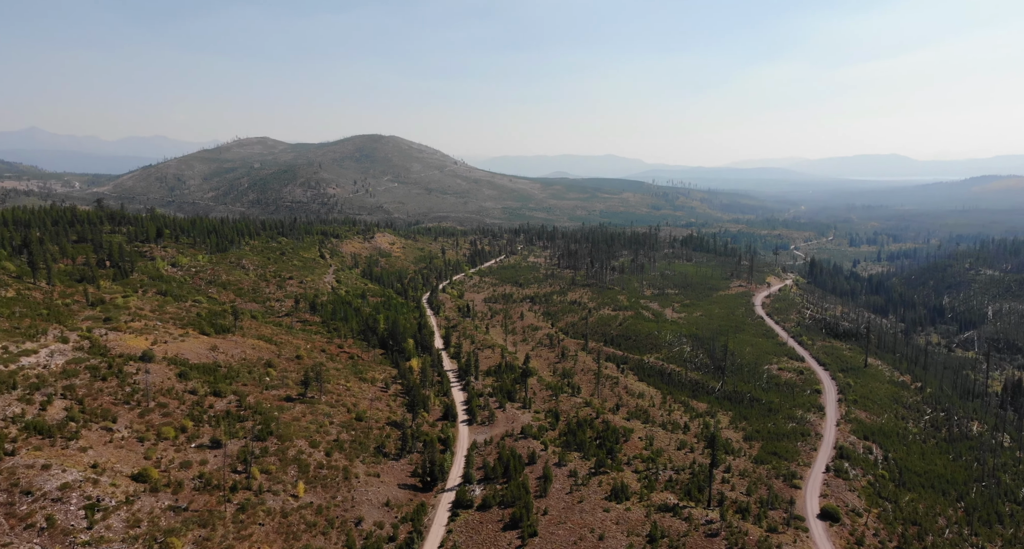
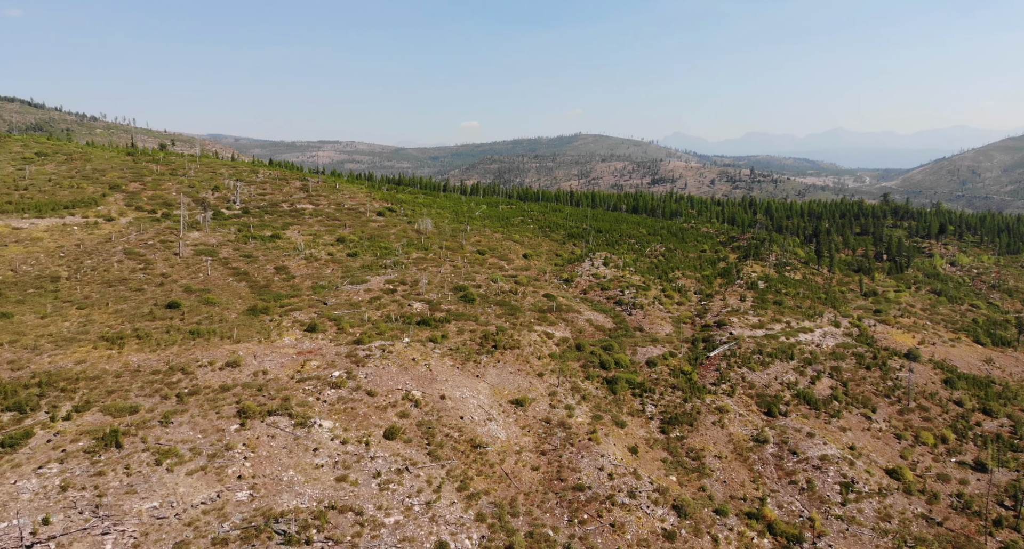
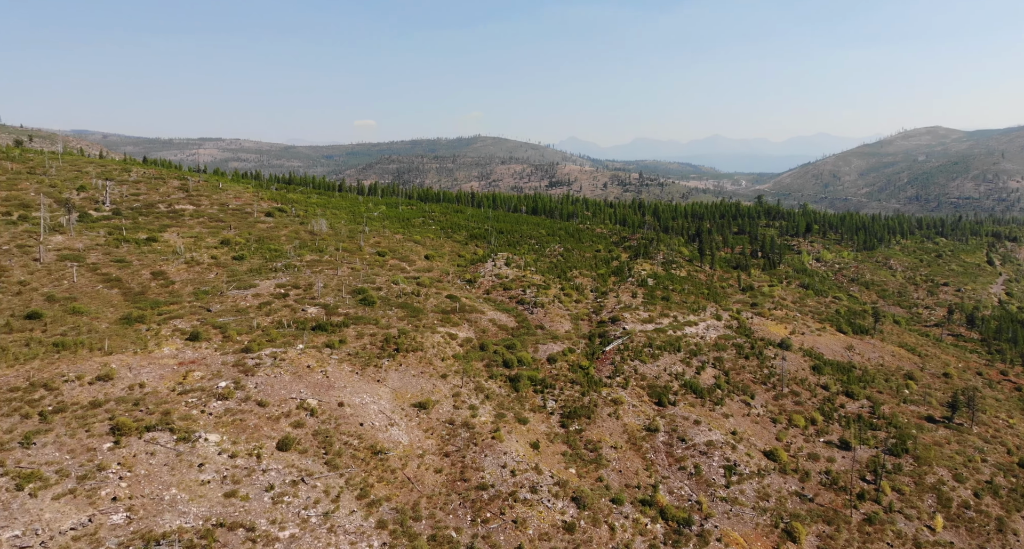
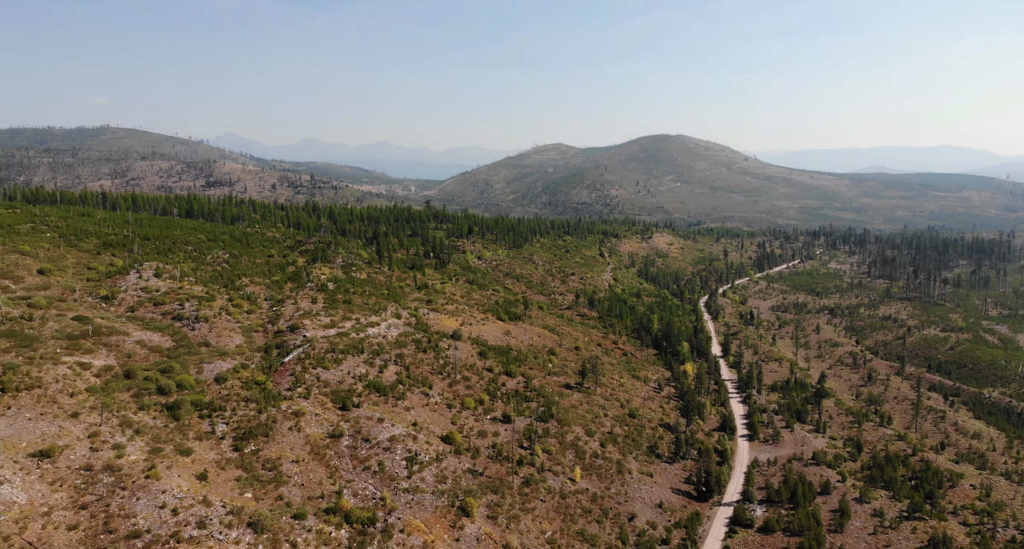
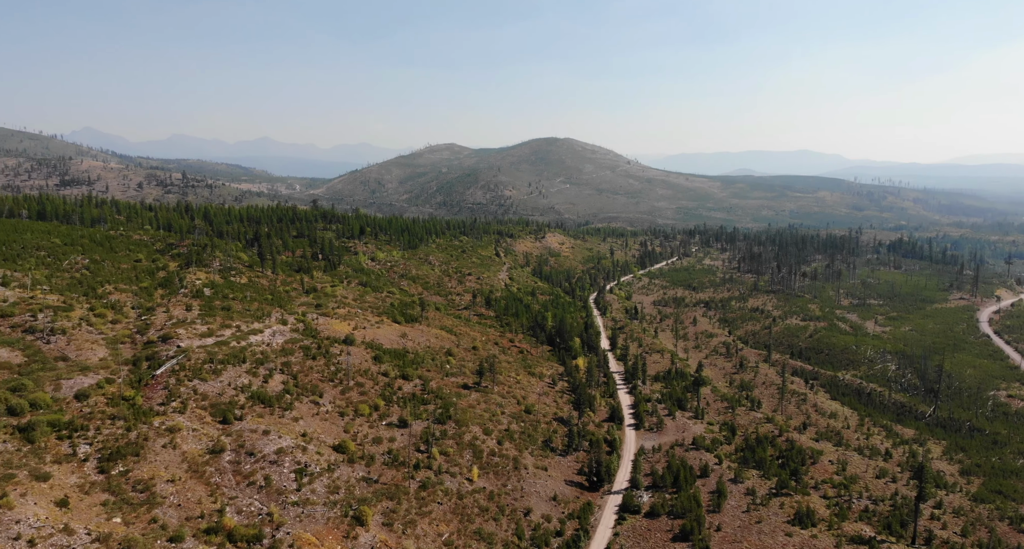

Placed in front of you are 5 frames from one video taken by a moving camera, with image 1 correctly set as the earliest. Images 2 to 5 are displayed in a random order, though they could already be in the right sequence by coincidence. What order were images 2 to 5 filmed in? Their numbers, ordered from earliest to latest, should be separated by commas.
5, 4, 3, 2
